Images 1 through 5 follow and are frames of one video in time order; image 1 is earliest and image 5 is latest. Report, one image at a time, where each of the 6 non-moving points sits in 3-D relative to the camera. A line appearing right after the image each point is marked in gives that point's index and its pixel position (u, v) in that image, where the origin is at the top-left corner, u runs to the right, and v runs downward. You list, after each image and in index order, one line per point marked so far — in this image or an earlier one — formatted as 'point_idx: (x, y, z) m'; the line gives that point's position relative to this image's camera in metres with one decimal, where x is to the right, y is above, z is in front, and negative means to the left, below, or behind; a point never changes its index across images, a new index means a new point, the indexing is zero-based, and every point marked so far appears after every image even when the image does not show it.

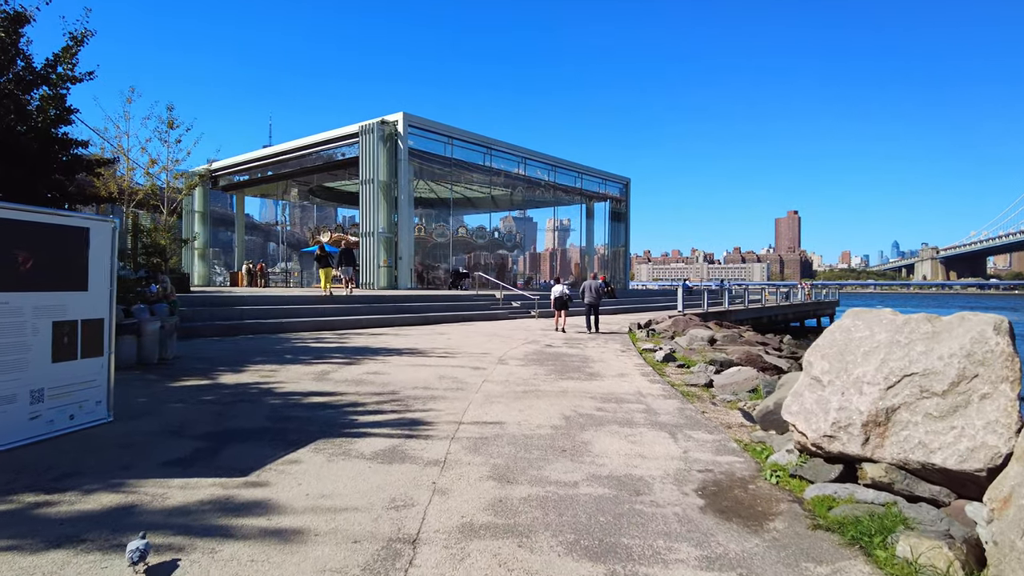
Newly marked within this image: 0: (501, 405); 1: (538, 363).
0: (-0.1, -1.2, +6.5) m
1: (+0.4, -1.2, +10.0) m
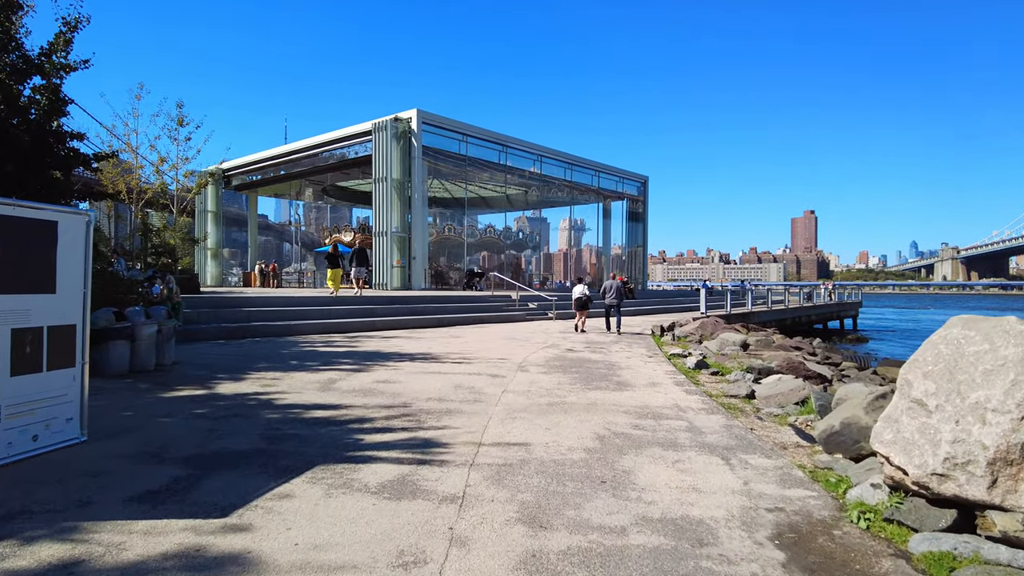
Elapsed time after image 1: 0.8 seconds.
0: (+0.1, -1.2, +5.8) m
1: (+0.7, -1.2, +9.3) m
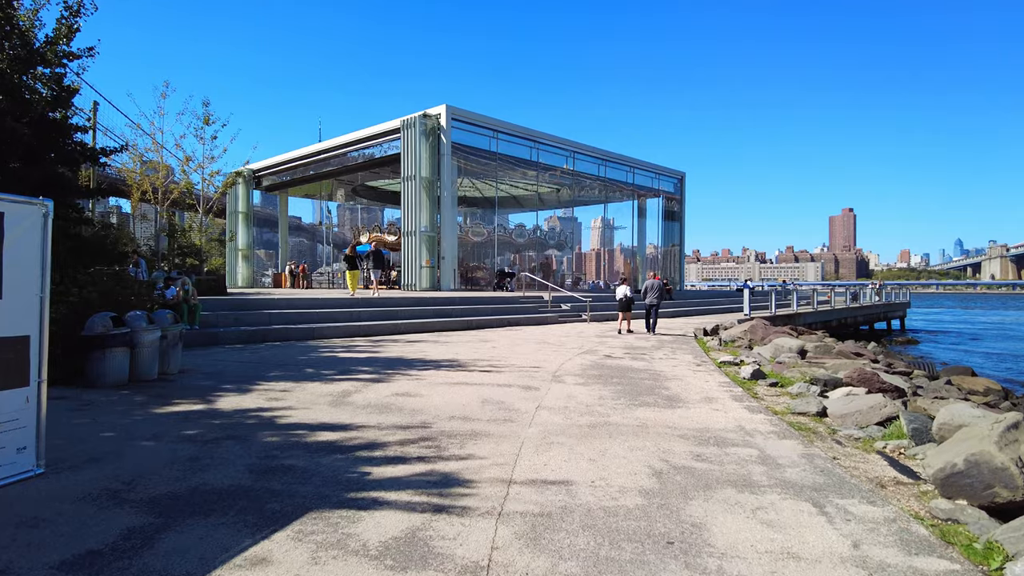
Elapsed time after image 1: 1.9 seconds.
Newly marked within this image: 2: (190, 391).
0: (+0.4, -1.2, +4.9) m
1: (+1.2, -1.2, +8.4) m
2: (-3.6, -1.1, +7.3) m
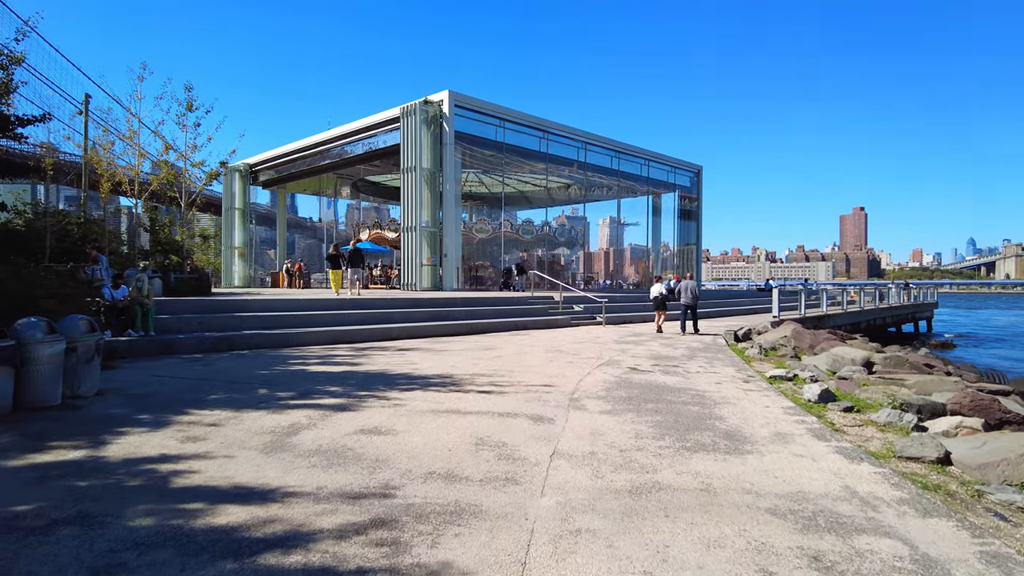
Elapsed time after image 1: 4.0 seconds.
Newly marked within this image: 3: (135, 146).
0: (+0.4, -1.2, +3.0) m
1: (+1.2, -1.2, +6.5) m
2: (-3.6, -1.1, +5.5) m
3: (-11.5, +4.4, +19.9) m
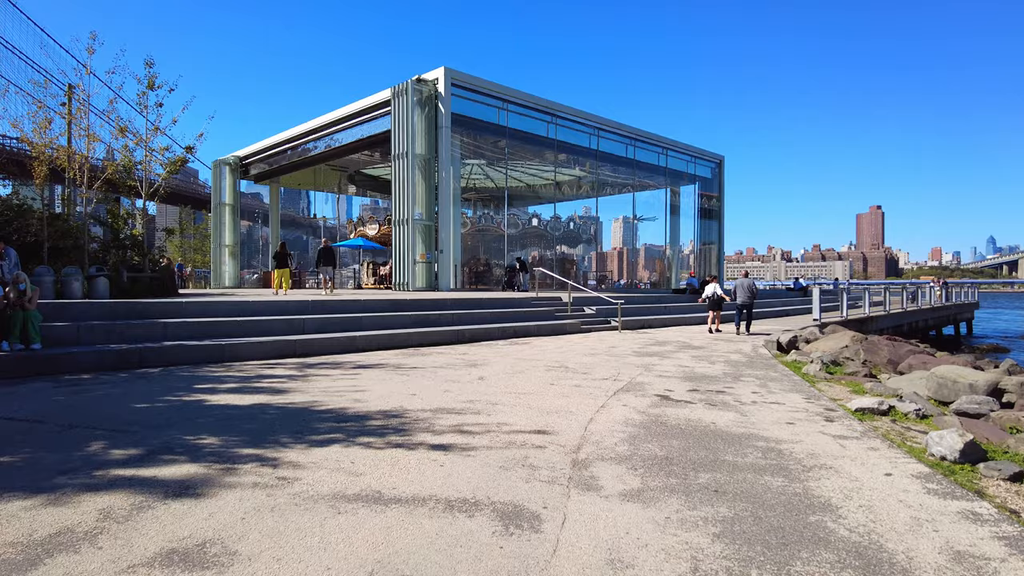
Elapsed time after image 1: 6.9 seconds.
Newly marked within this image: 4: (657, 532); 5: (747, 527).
0: (+0.1, -1.2, +0.4) m
1: (+1.0, -1.2, +3.8) m
2: (-3.8, -1.1, +3.0) m
3: (-11.5, +4.4, +17.5) m
4: (+0.7, -1.2, +3.2) m
5: (+1.2, -1.2, +3.4) m
